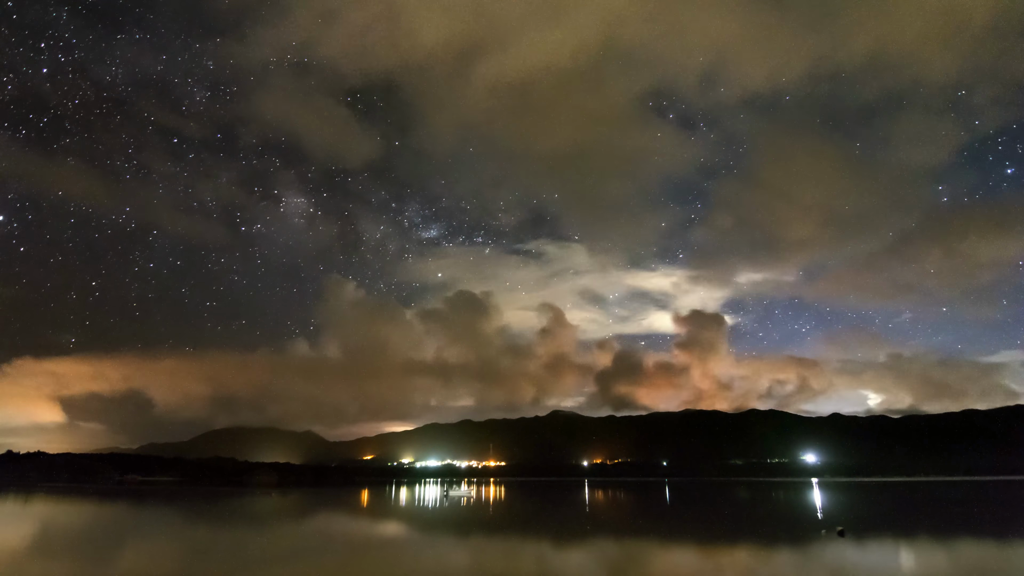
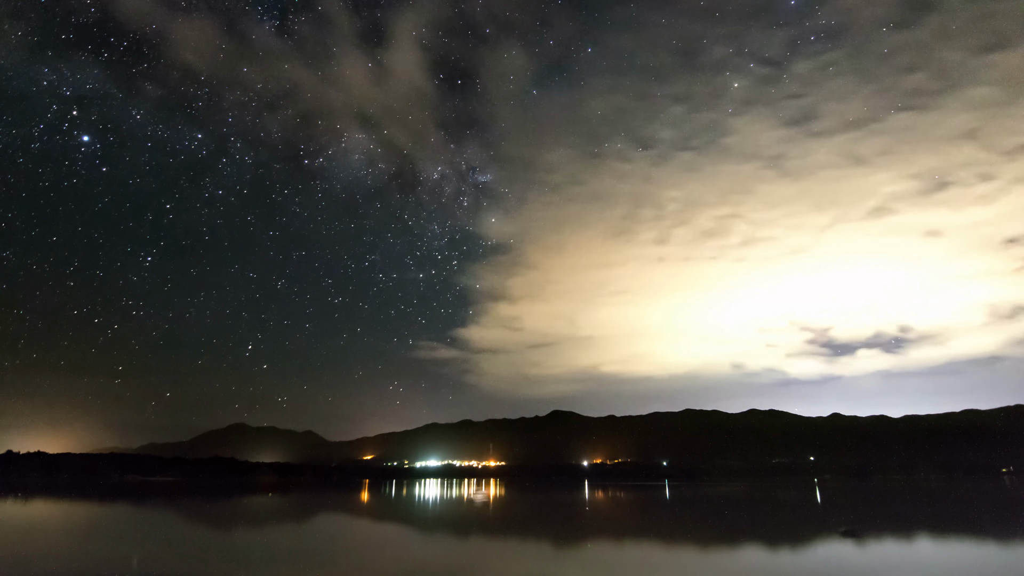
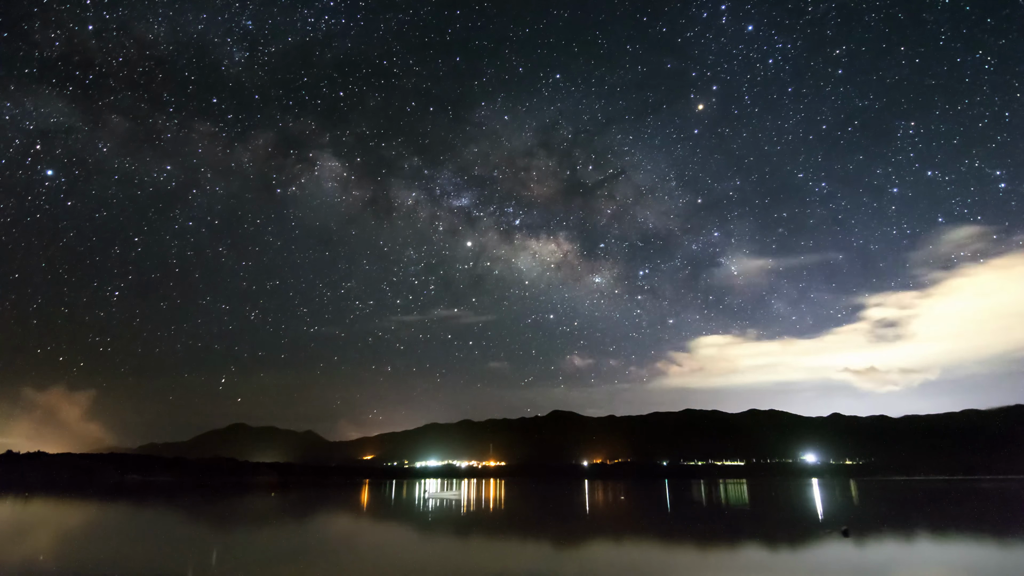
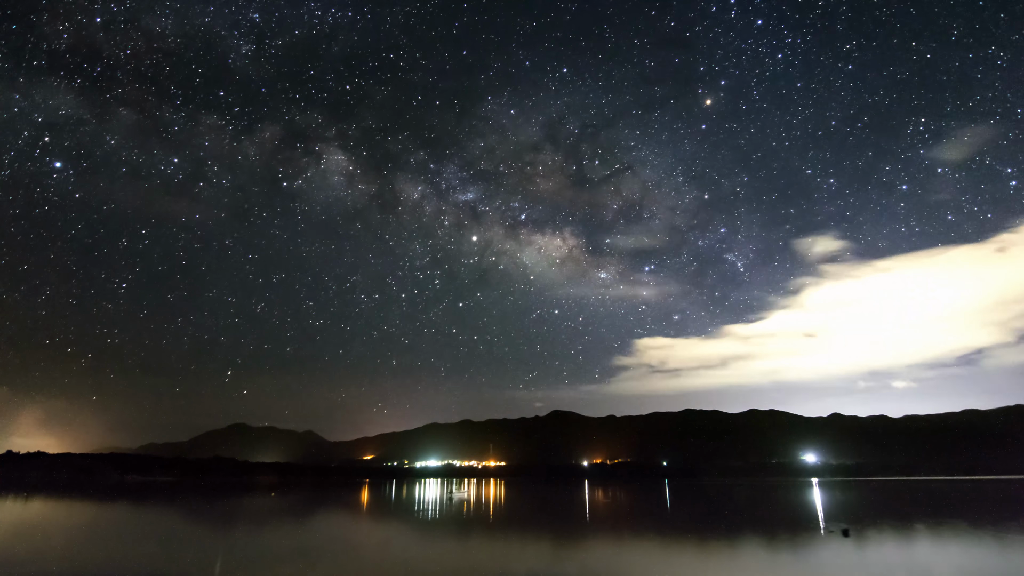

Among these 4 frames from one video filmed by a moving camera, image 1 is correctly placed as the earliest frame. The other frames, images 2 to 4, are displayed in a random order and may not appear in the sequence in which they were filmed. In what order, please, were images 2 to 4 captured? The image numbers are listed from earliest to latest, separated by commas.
3, 4, 2
